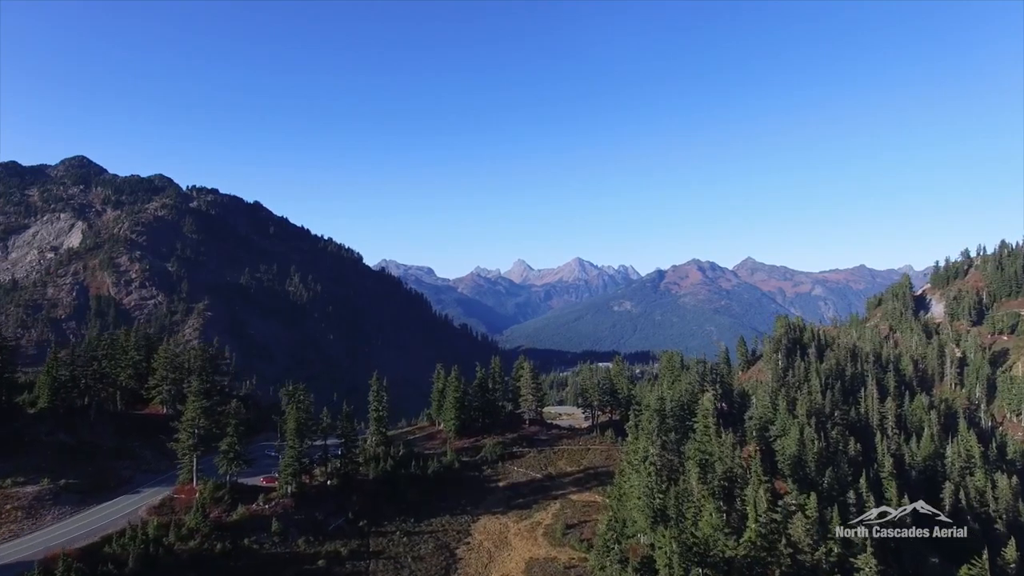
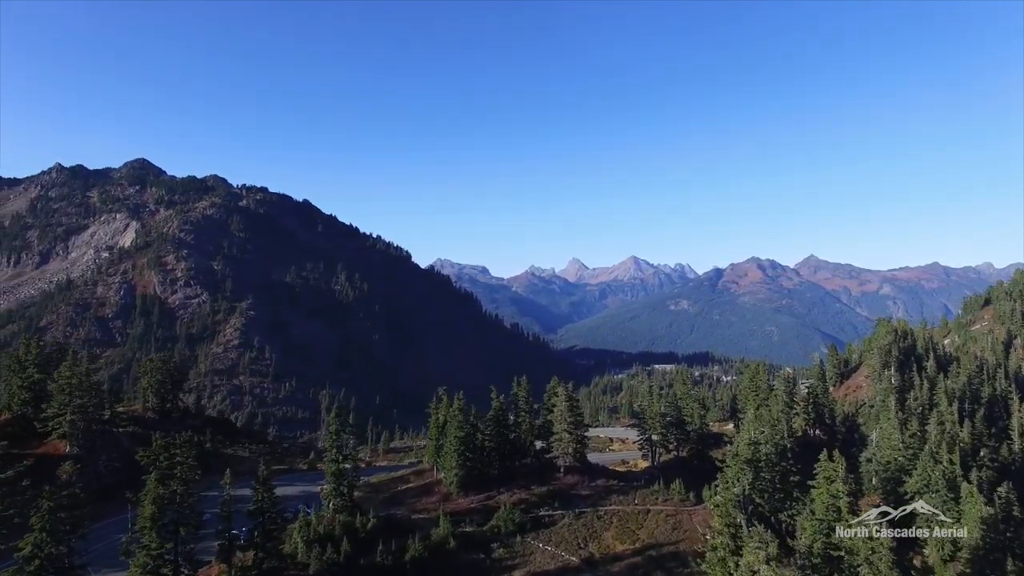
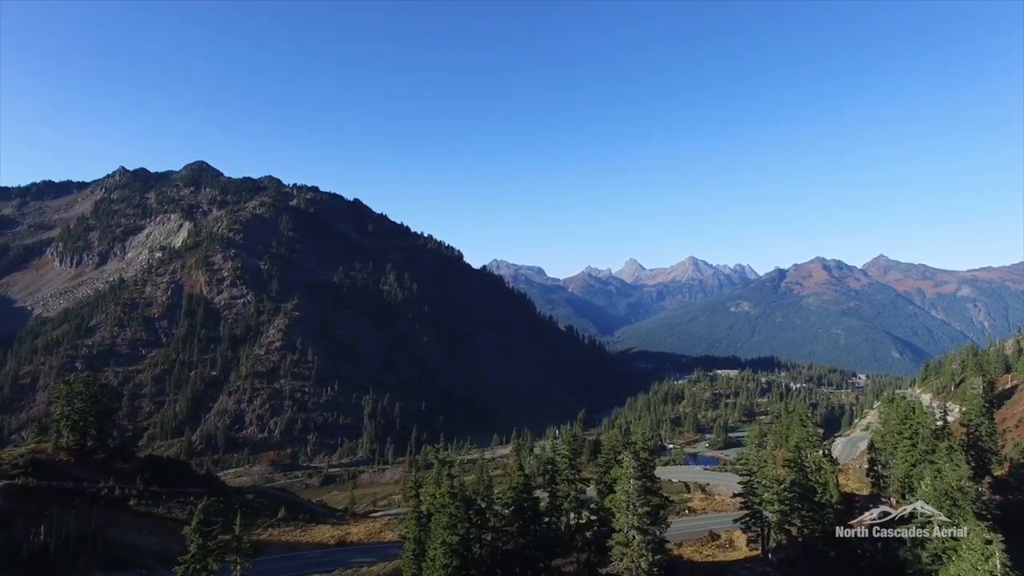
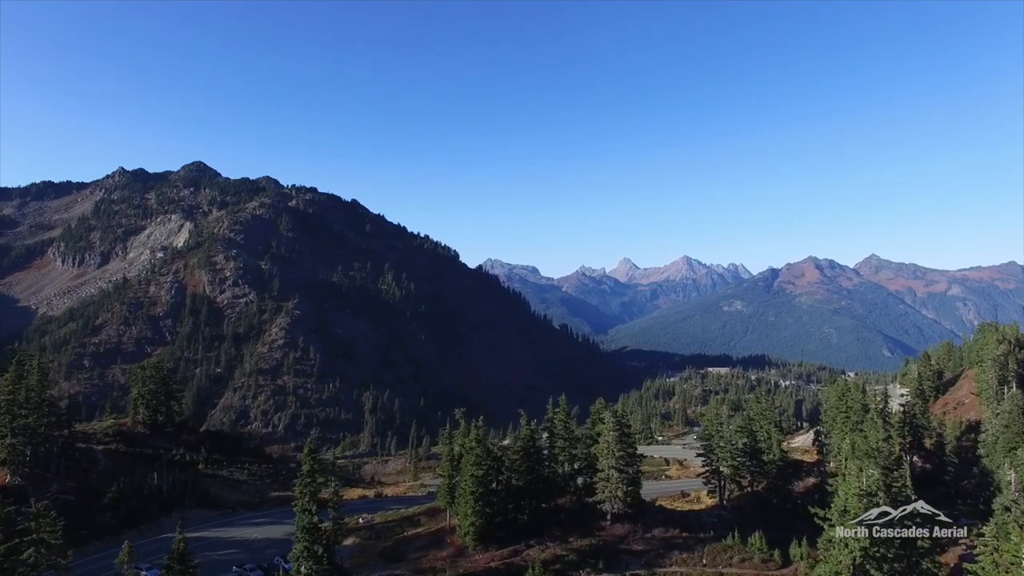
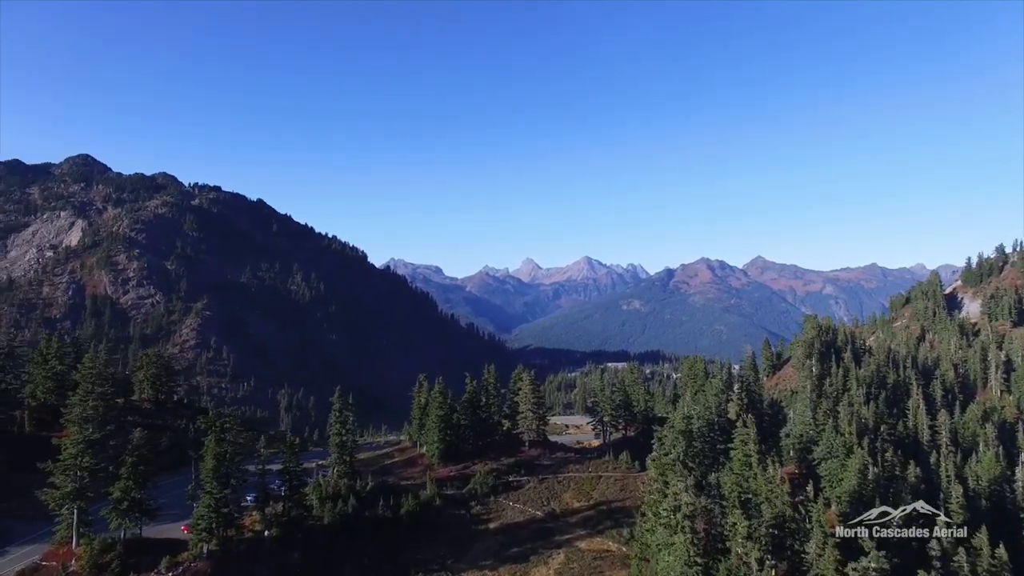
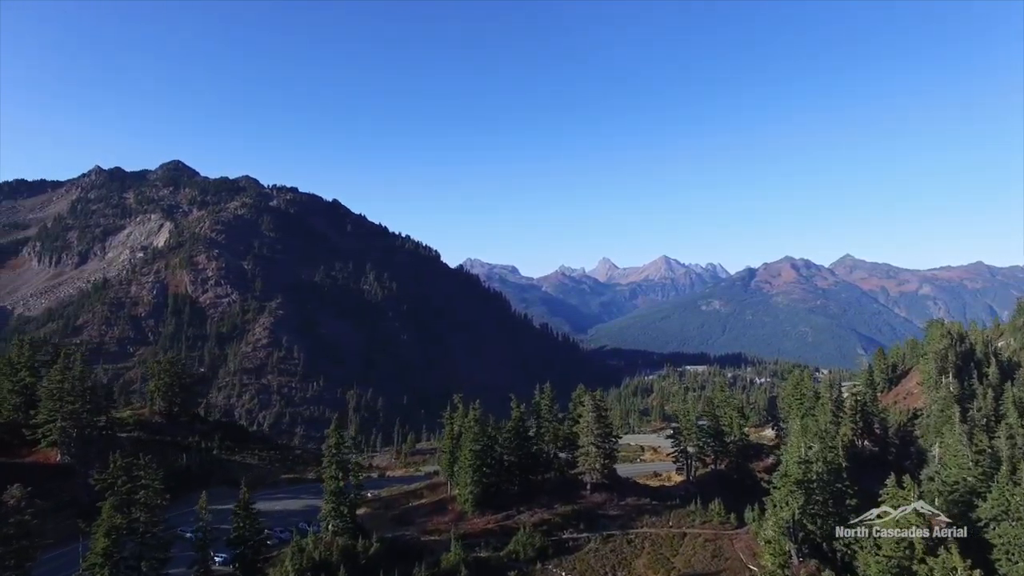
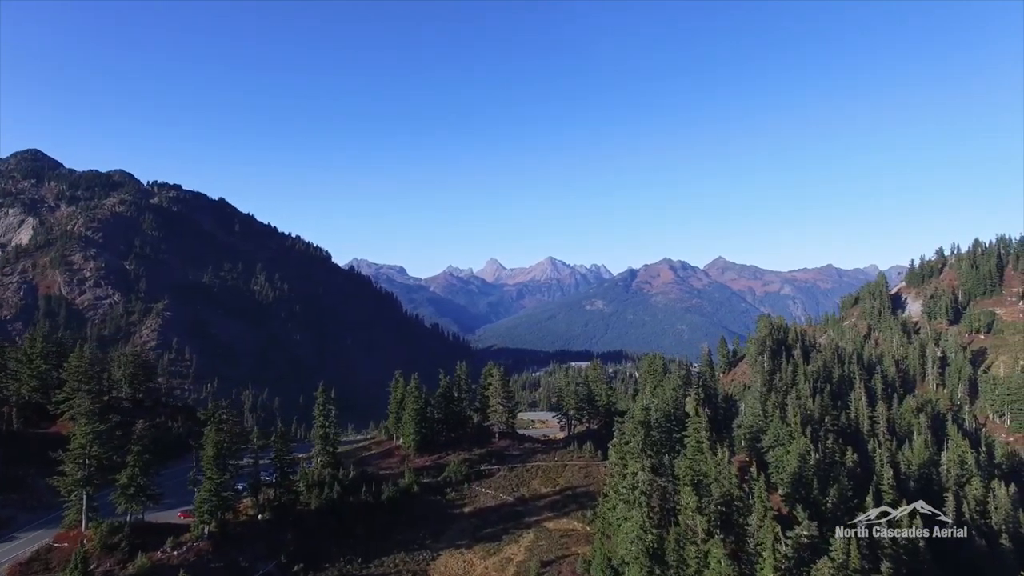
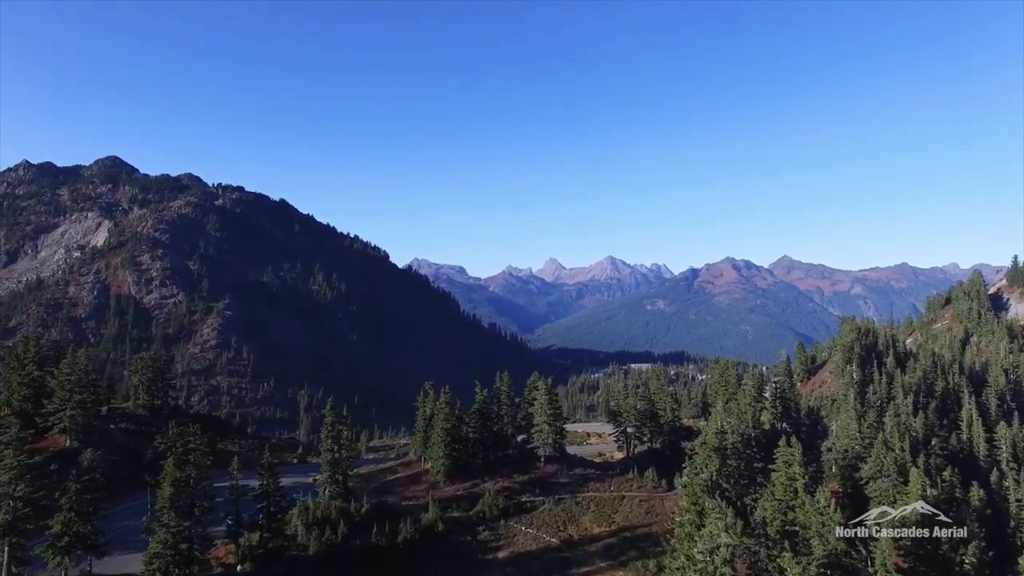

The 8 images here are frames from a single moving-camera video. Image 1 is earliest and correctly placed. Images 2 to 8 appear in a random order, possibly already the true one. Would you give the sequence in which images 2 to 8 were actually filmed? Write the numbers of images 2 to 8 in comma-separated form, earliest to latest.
7, 5, 8, 2, 6, 4, 3
